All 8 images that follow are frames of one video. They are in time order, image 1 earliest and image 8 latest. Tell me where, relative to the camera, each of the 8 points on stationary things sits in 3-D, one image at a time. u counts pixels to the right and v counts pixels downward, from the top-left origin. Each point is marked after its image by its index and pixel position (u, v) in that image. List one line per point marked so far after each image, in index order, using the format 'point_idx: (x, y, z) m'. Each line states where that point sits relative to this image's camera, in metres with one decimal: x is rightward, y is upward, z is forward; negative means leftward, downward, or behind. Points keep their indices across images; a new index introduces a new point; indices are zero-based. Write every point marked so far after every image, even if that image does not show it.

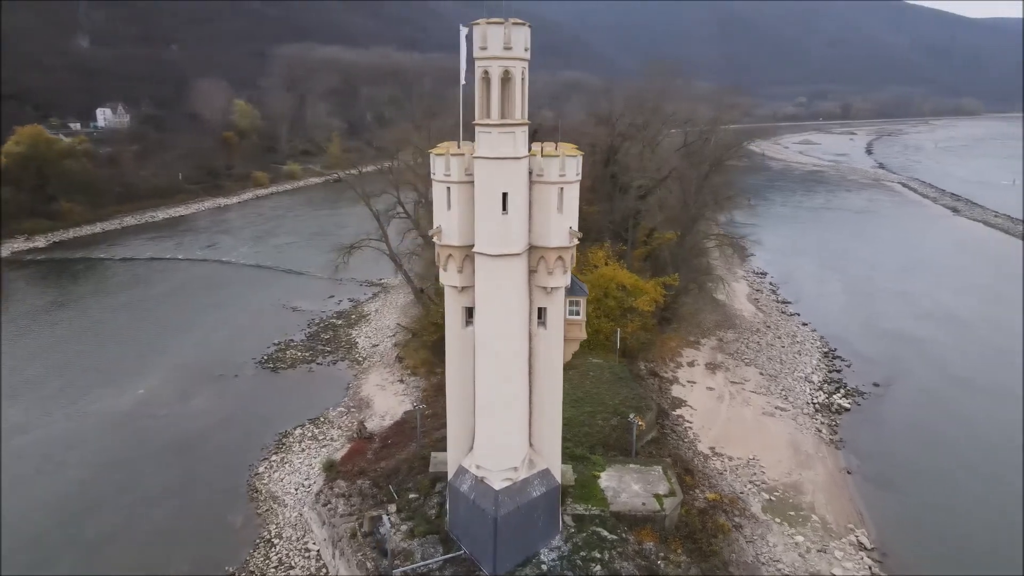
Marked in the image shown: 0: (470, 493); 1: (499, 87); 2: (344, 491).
0: (-0.8, -3.9, +14.0) m
1: (-0.2, +3.3, +12.1) m
2: (-4.1, -5.0, +17.9) m
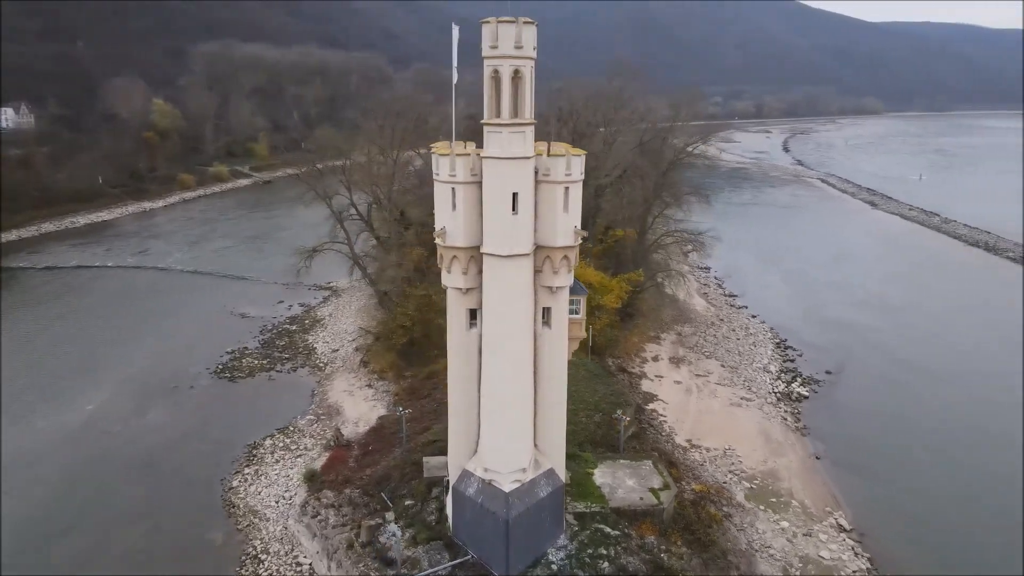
0: (-0.7, -4.0, +13.9) m
1: (0.0, +3.3, +12.0) m
2: (-4.3, -5.1, +17.4) m
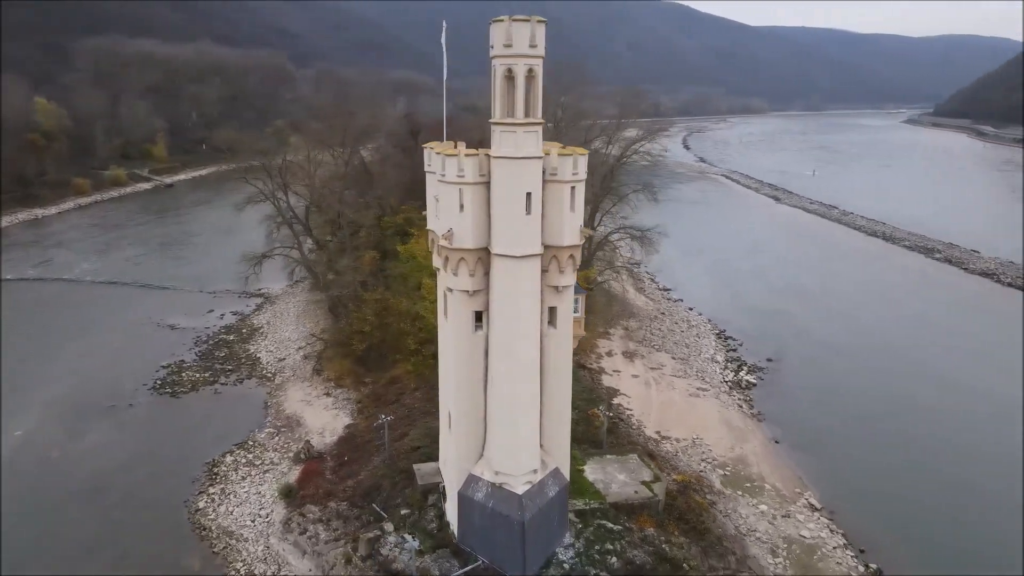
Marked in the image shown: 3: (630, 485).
0: (-0.5, -4.0, +13.7) m
1: (+0.2, +3.3, +11.9) m
2: (-4.4, -5.3, +16.8) m
3: (+2.7, -4.6, +16.8) m
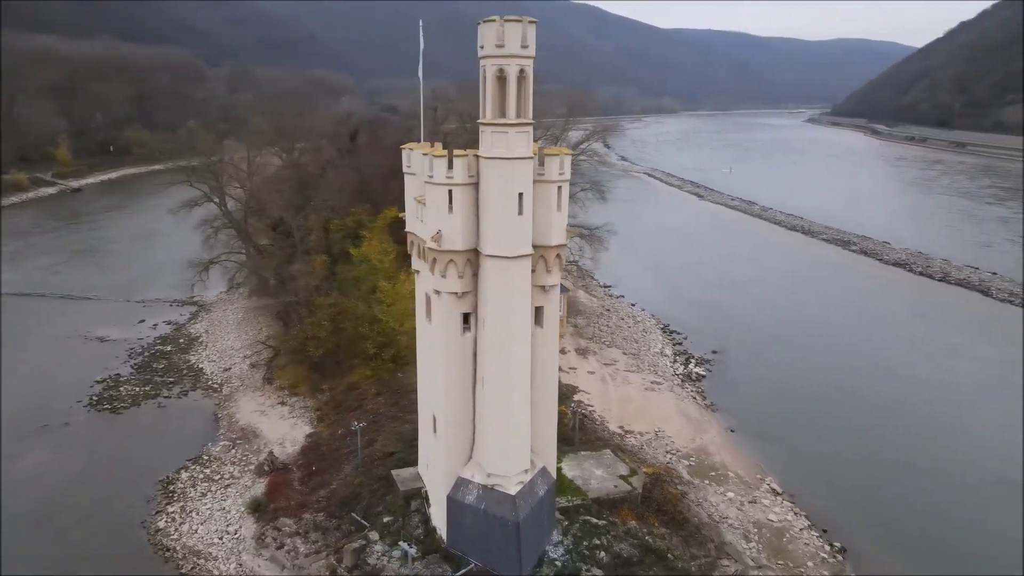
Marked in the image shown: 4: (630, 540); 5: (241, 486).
0: (-0.6, -4.0, +13.6) m
1: (0.0, +3.3, +11.9) m
2: (-4.9, -5.4, +16.3) m
3: (+2.3, -4.5, +17.0) m
4: (+2.5, -5.3, +15.3) m
5: (-7.2, -5.3, +19.4) m
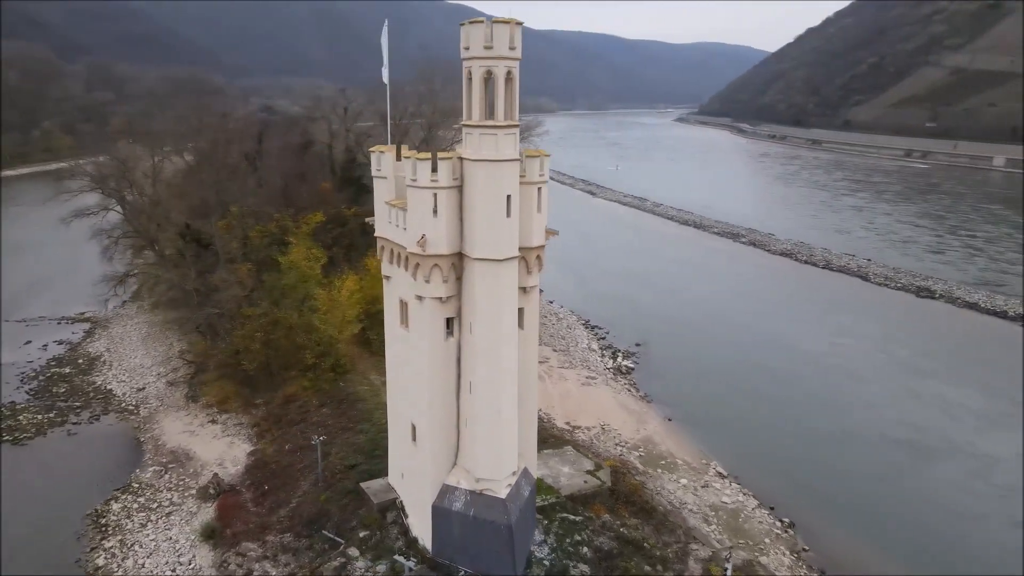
0: (-0.8, -4.1, +13.5) m
1: (-0.2, +3.2, +11.8) m
2: (-5.3, -5.6, +15.5) m
3: (+1.5, -4.5, +17.3) m
4: (+2.0, -5.3, +15.6) m
5: (-8.2, -5.6, +18.2) m
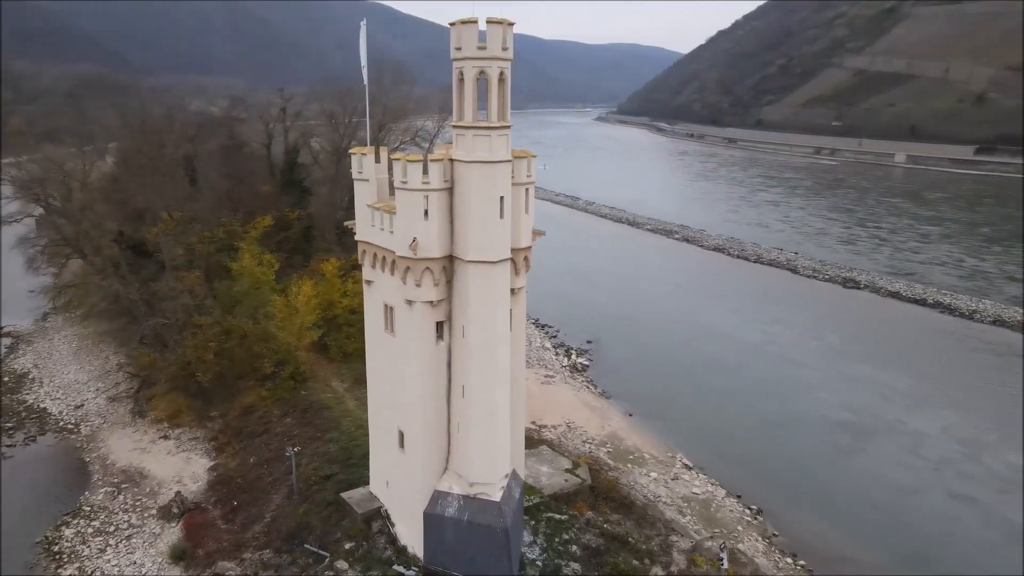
0: (-0.9, -4.1, +13.4) m
1: (-0.3, +3.2, +11.8) m
2: (-5.6, -5.8, +14.9) m
3: (+1.1, -4.5, +17.4) m
4: (+1.7, -5.3, +15.8) m
5: (-8.7, -5.9, +17.3) m
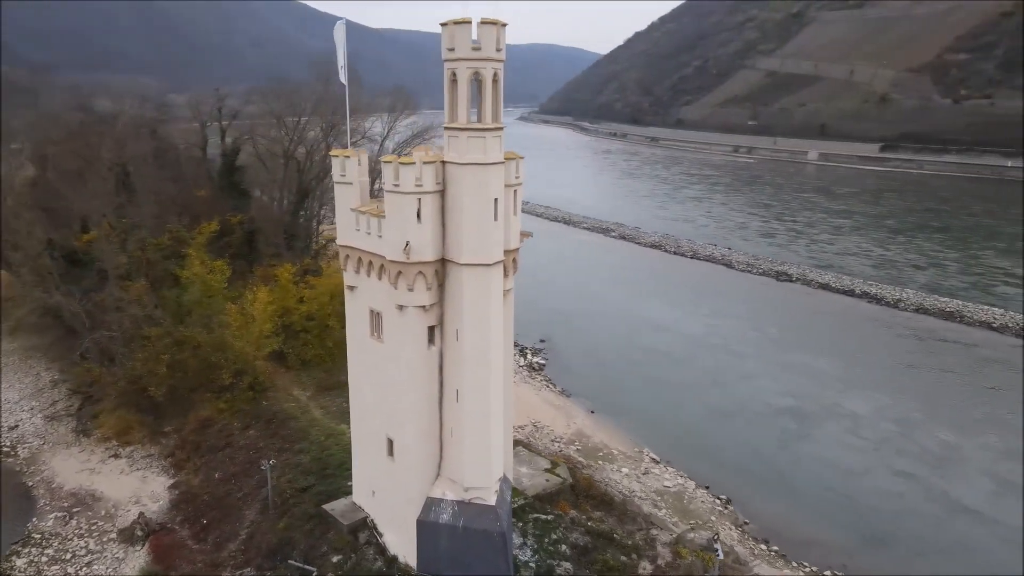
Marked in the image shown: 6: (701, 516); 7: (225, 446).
0: (-1.0, -4.2, +13.2) m
1: (-0.4, +3.2, +11.7) m
2: (-5.7, -6.0, +14.2) m
3: (+0.6, -4.5, +17.4) m
4: (+1.5, -5.2, +15.9) m
5: (-9.0, -6.1, +16.4) m
6: (+4.9, -5.9, +18.9) m
7: (-7.8, -4.3, +19.9) m
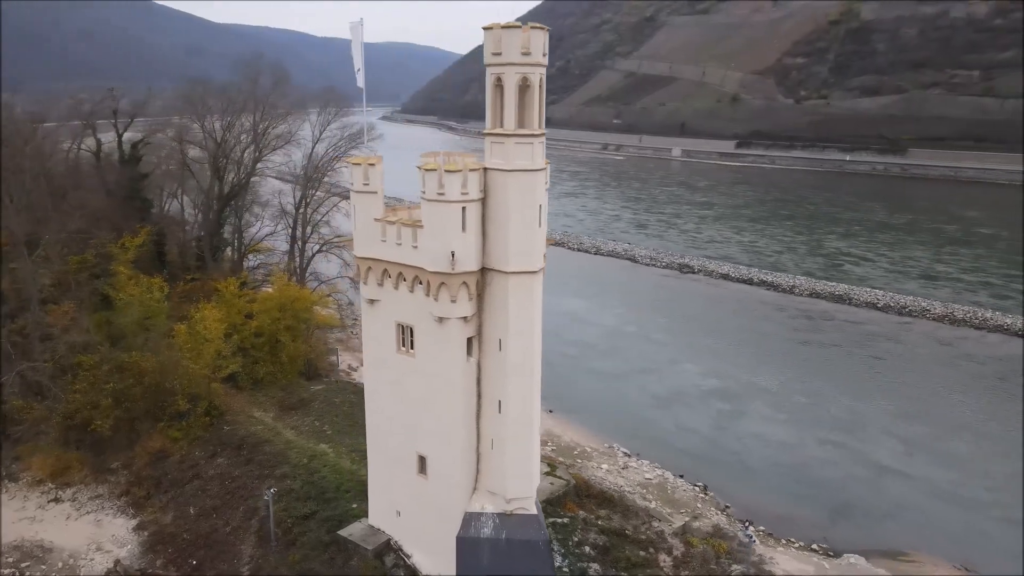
0: (-0.2, -4.4, +13.0) m
1: (+0.4, +3.0, +11.5) m
2: (-5.0, -6.3, +13.2) m
3: (+0.7, -4.6, +17.4) m
4: (+1.8, -5.3, +16.0) m
5: (-8.6, -6.6, +14.7) m
6: (+4.7, -5.8, +19.6) m
7: (-8.1, -4.8, +18.3) m
